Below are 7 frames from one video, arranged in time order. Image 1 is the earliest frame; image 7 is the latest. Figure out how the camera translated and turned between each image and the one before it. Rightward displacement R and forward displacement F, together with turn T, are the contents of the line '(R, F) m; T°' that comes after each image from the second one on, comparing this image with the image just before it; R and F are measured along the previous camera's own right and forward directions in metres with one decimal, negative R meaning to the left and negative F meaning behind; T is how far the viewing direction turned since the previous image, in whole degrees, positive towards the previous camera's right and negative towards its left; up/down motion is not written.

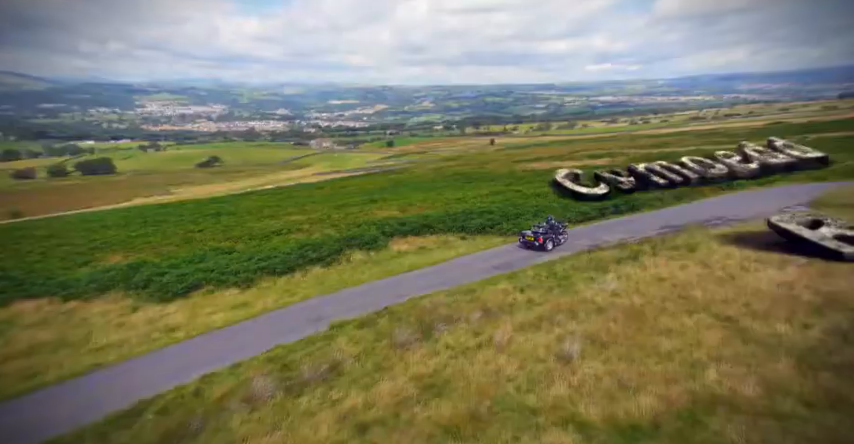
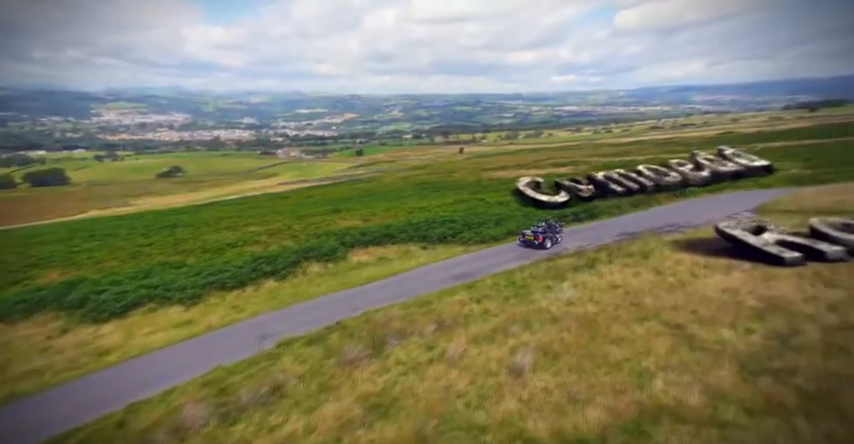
(+0.2, +0.1) m; +4°
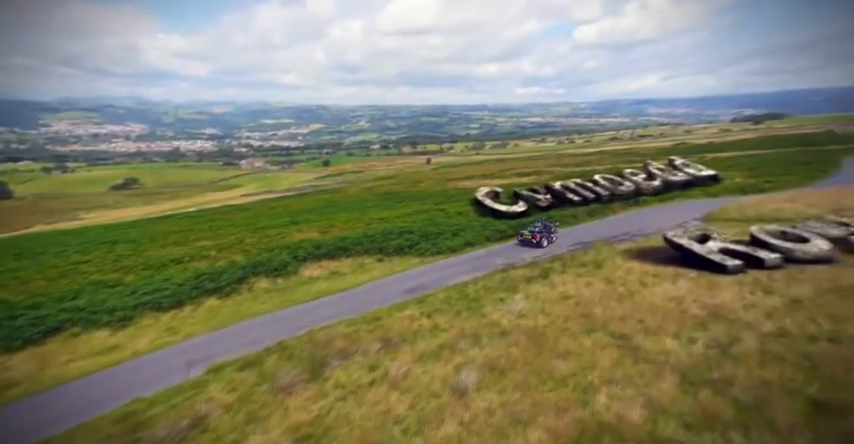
(+0.3, +0.2) m; +4°
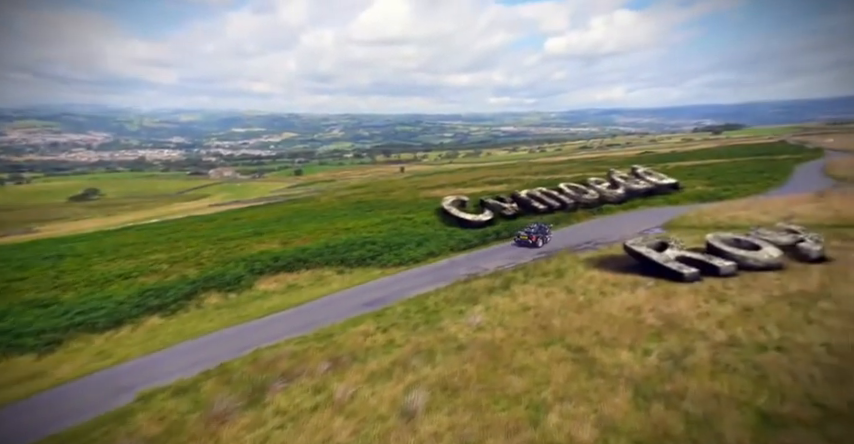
(+0.3, +0.2) m; +3°
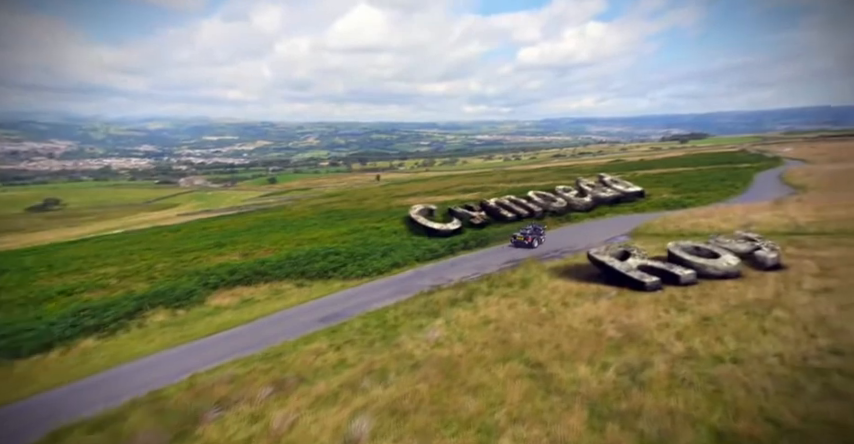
(+0.3, +0.2) m; +3°
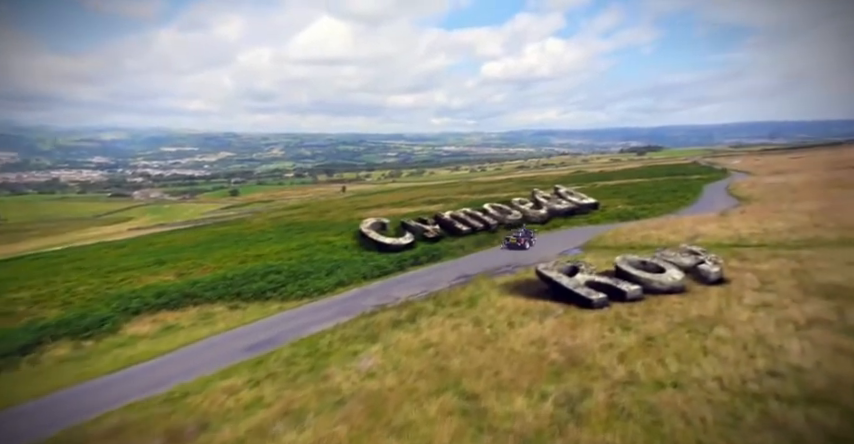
(+0.4, +0.4) m; +4°
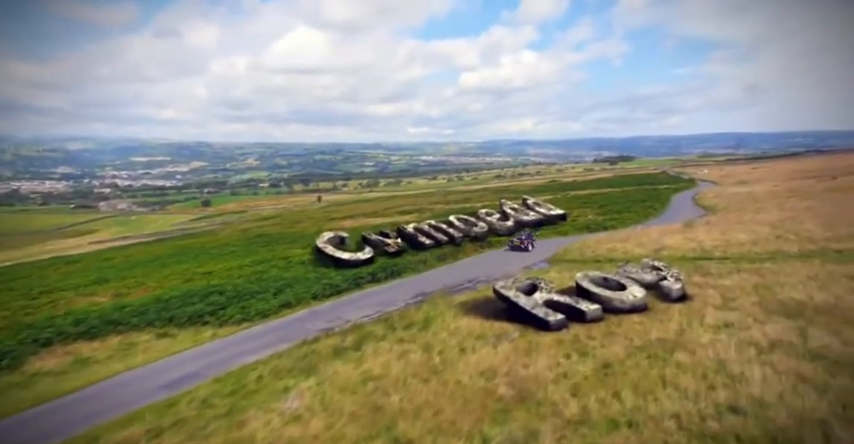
(+0.5, +0.5) m; +3°
